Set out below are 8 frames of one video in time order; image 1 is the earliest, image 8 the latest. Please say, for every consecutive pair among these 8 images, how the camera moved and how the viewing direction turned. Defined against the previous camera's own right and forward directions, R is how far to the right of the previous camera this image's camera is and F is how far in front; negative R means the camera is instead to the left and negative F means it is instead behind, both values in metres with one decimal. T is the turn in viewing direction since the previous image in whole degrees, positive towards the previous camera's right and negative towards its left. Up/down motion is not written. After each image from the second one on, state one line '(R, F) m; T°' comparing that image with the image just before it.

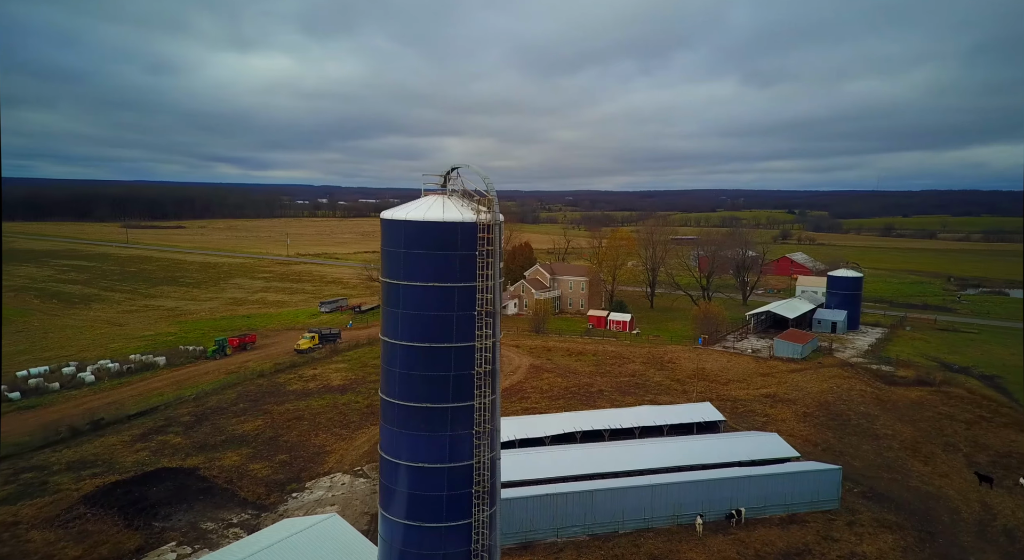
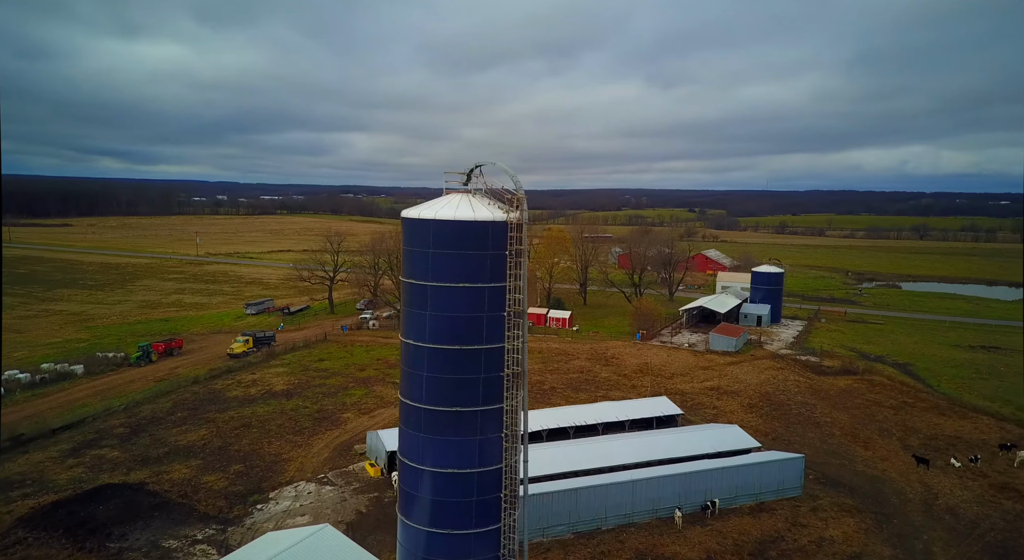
(-1.6, +0.3) m; +6°
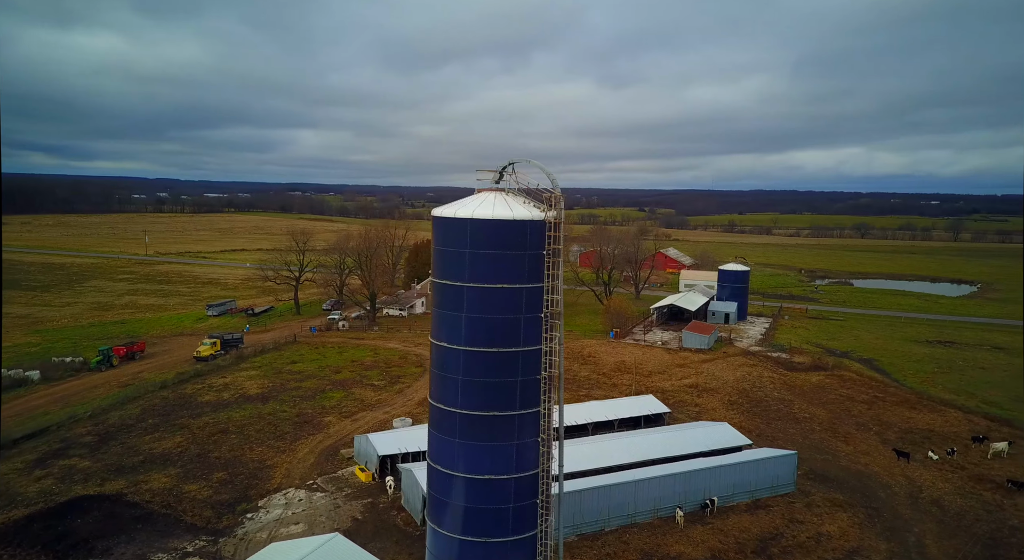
(-1.1, +0.3) m; +3°
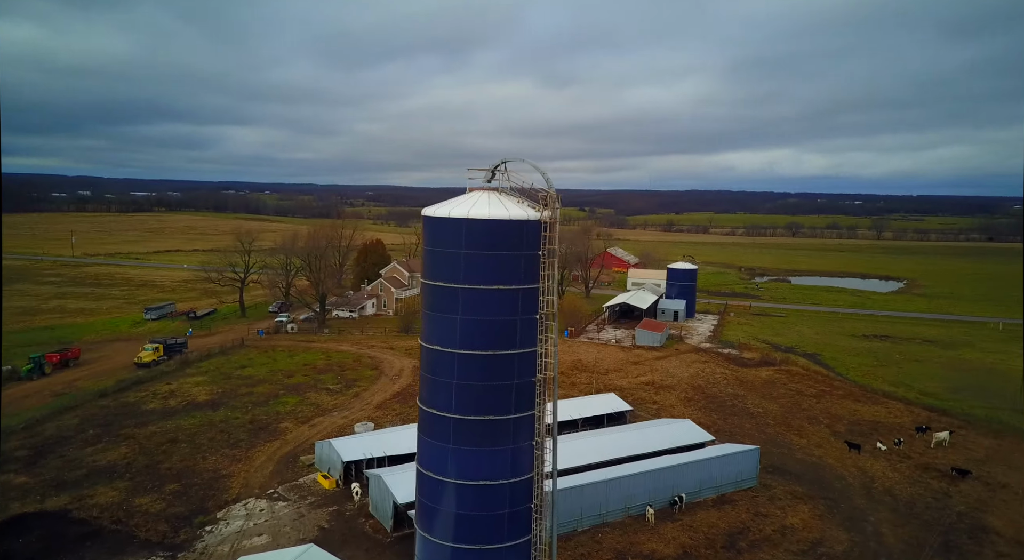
(-0.6, +0.2) m; +4°
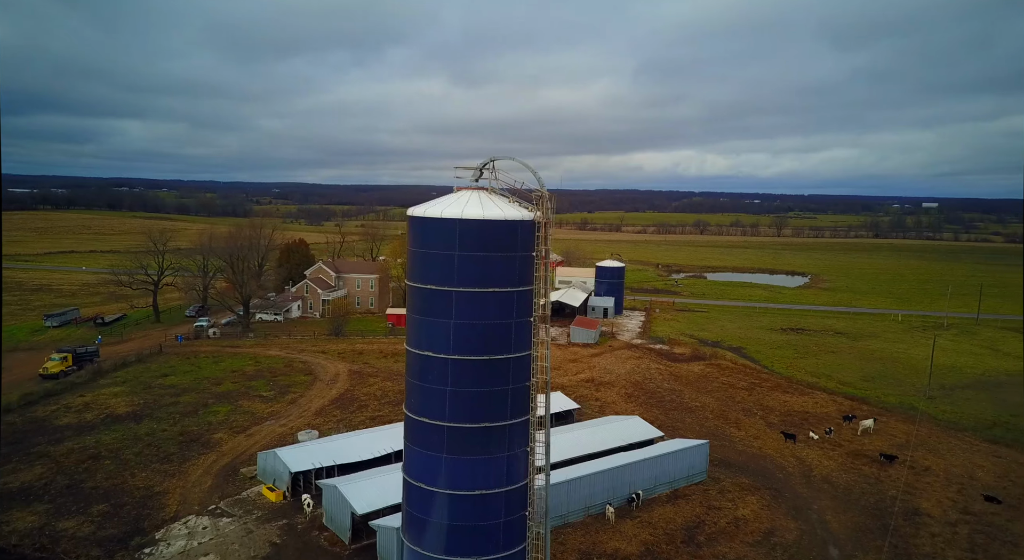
(-1.0, +0.4) m; +6°
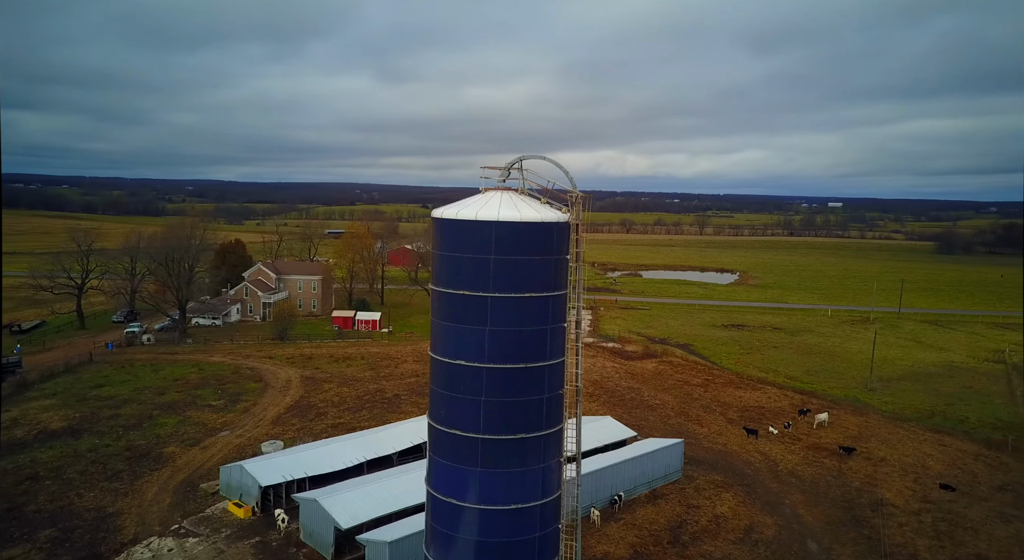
(-1.3, +0.5) m; +5°
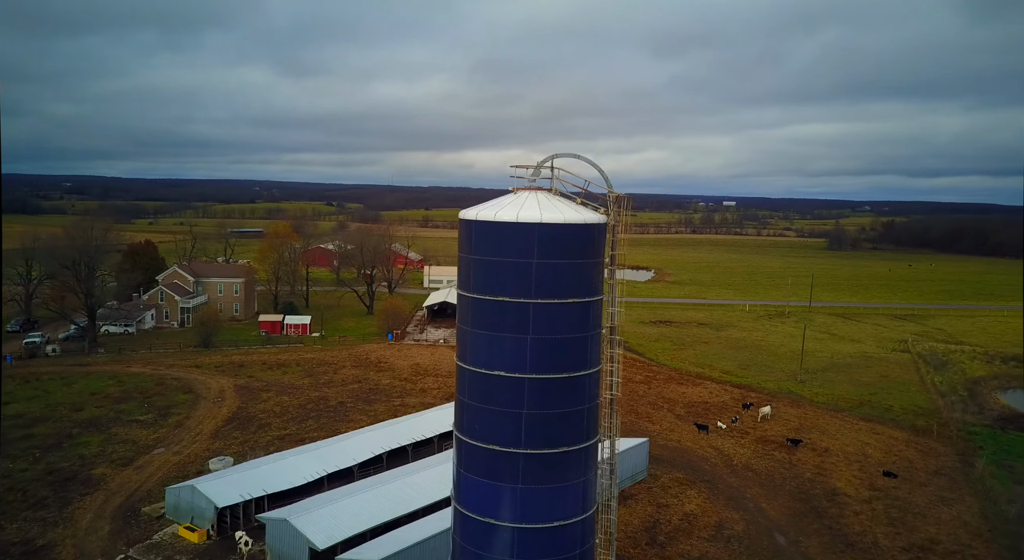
(-1.4, +0.6) m; +7°
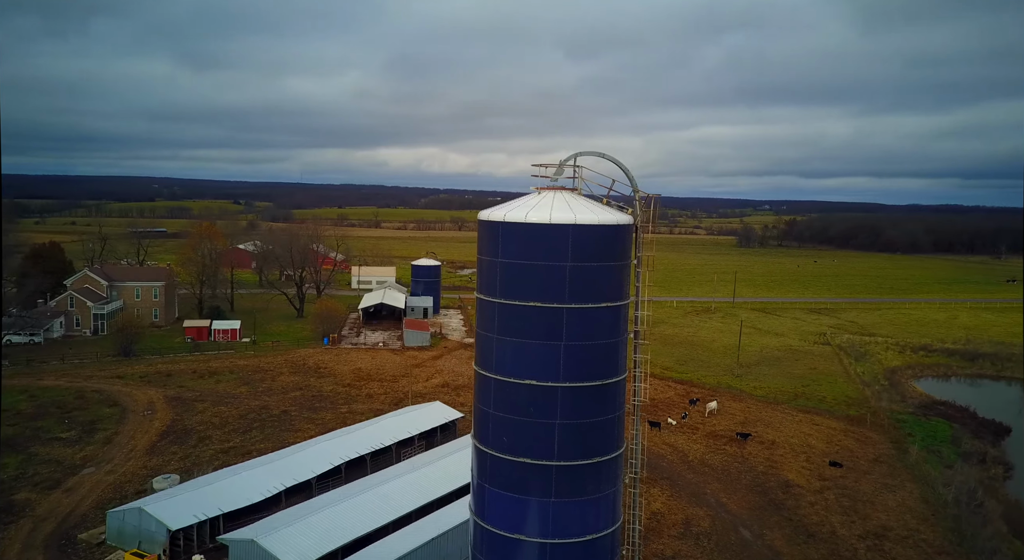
(-1.2, +0.5) m; +6°
